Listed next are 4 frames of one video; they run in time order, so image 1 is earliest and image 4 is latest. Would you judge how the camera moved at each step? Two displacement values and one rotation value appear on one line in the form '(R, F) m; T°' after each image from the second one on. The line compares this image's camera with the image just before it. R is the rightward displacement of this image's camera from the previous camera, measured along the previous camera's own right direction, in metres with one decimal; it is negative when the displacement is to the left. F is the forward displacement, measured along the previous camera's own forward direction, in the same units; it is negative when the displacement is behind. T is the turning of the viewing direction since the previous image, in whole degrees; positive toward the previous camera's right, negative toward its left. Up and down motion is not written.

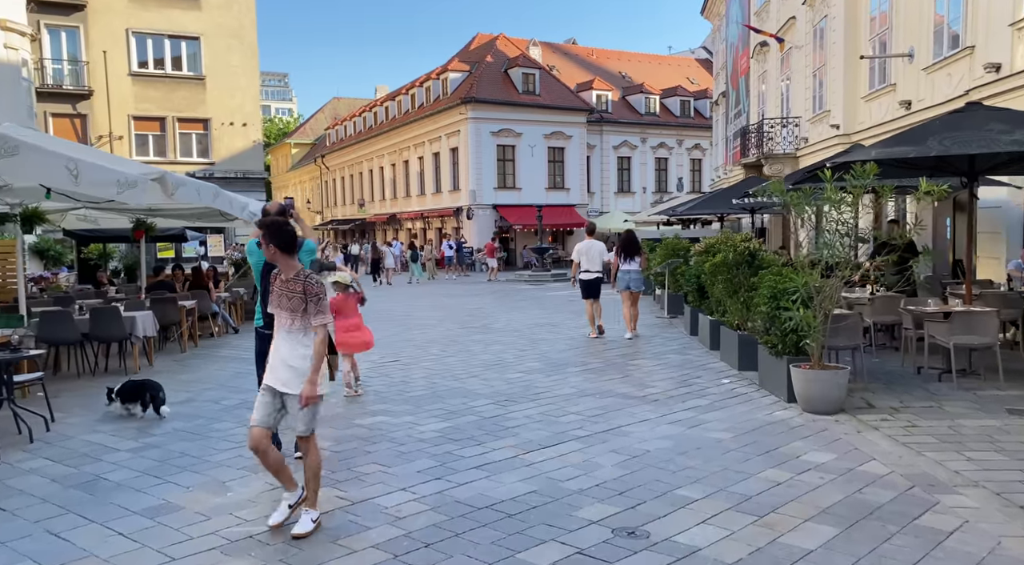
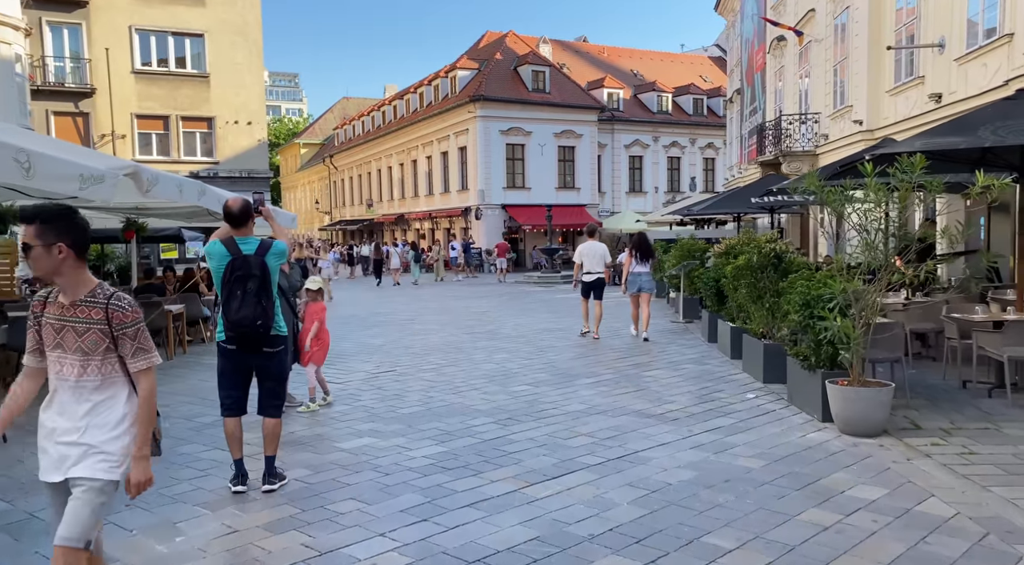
(+0.1, +0.7) m; -1°
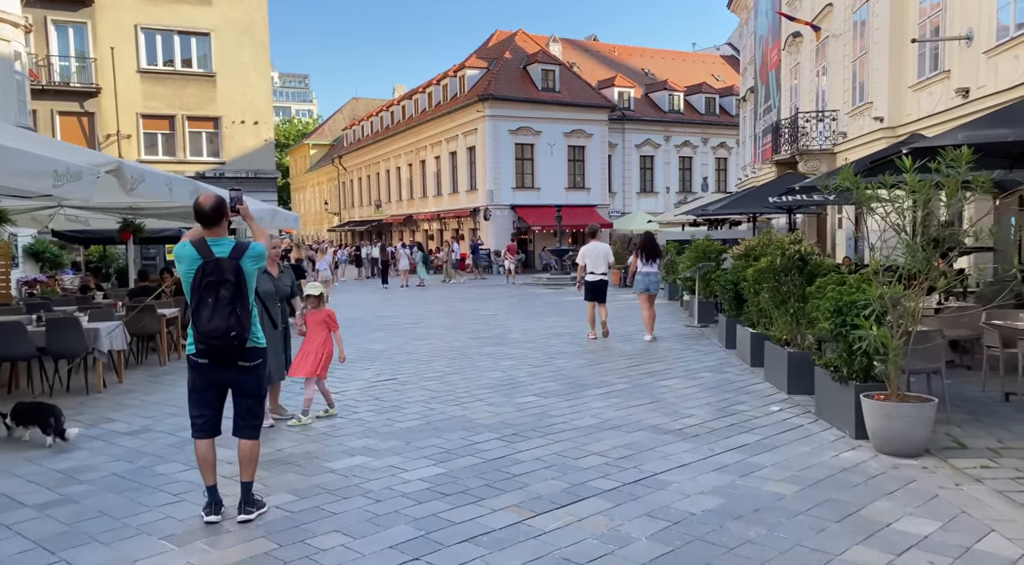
(0.0, +0.5) m; -1°
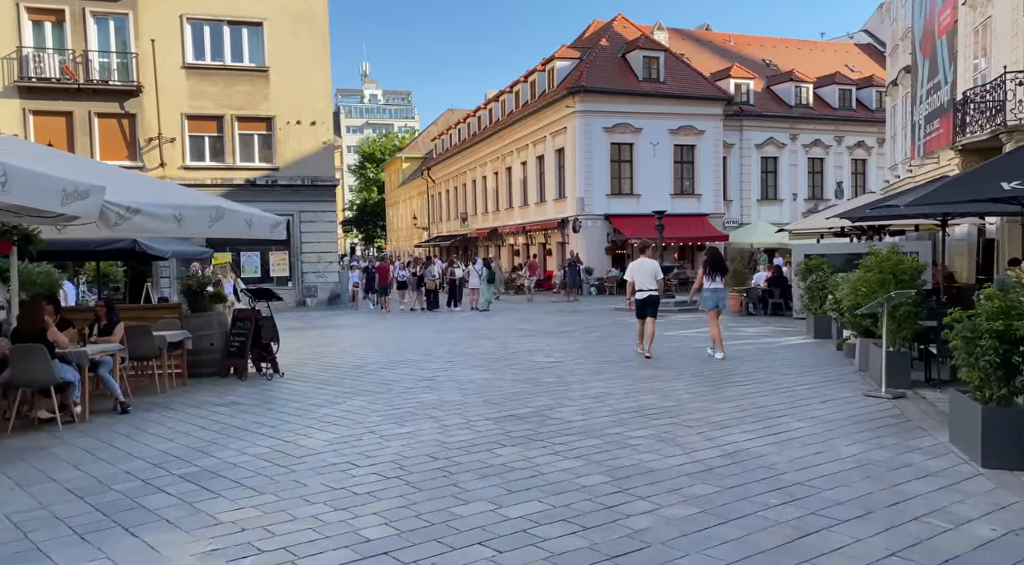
(+0.5, +5.2) m; -7°
